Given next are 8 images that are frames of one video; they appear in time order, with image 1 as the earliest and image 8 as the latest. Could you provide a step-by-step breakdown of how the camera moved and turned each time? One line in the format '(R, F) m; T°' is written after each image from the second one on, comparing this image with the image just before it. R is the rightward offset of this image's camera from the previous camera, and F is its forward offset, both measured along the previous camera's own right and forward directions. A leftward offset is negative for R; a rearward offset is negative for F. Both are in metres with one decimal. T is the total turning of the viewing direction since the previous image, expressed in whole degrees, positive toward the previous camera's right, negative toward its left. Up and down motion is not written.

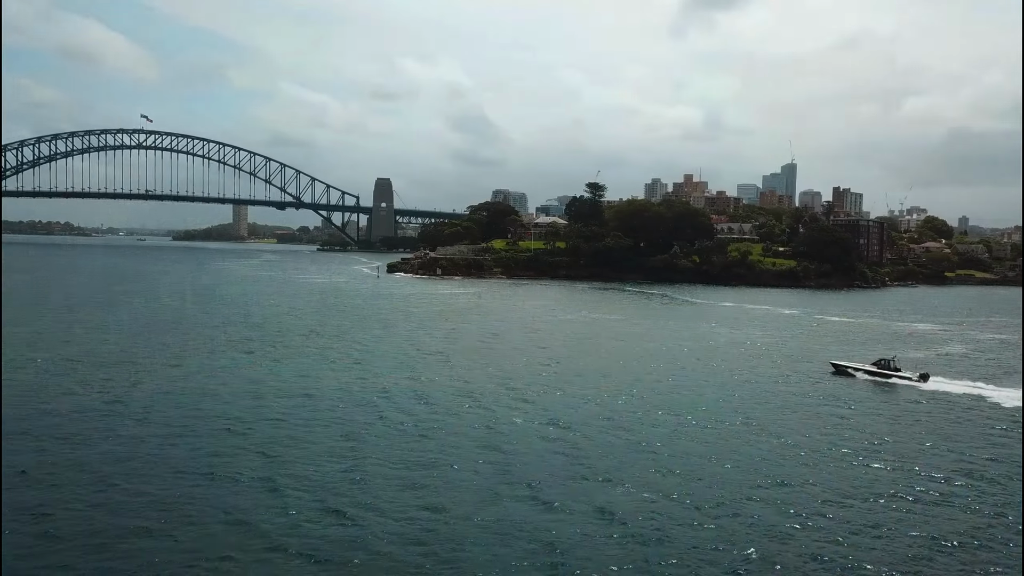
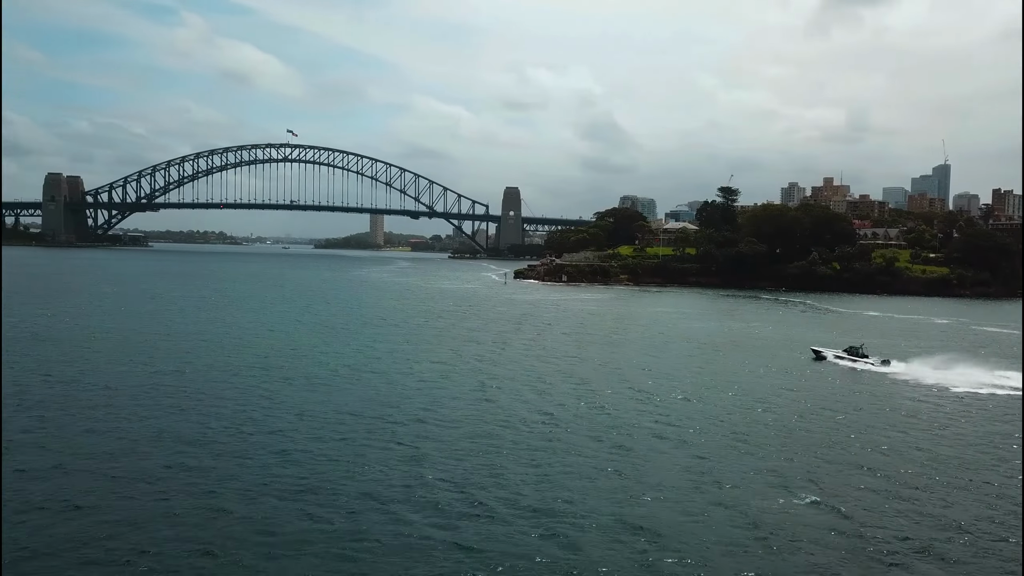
(0.0, 0.0) m; -9°
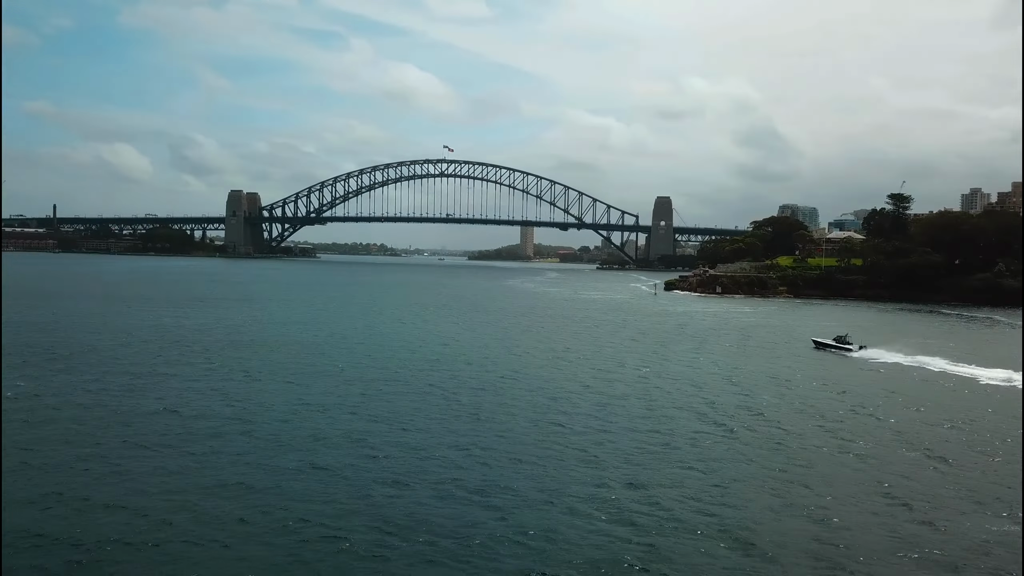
(+0.1, +0.1) m; -11°
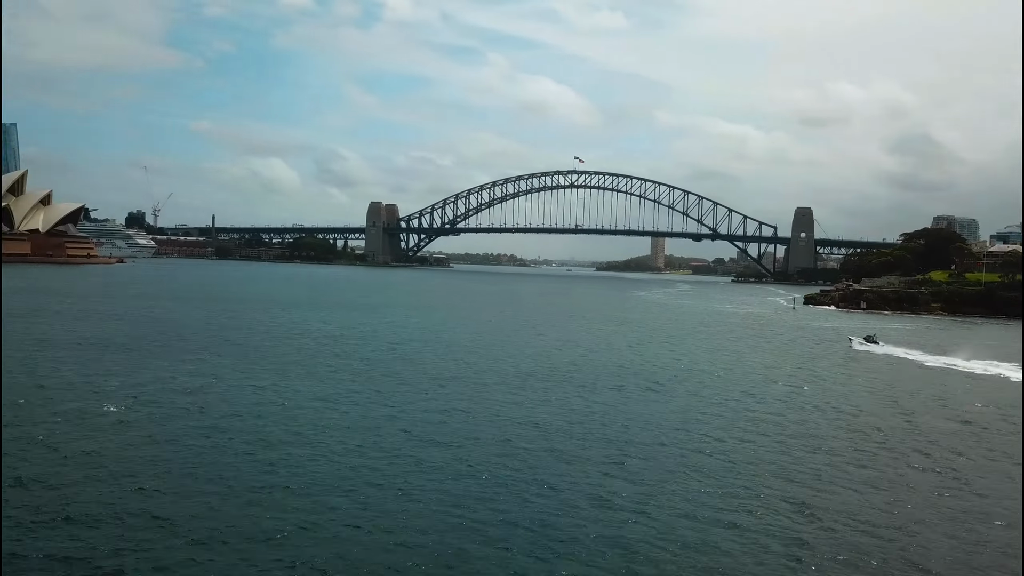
(0.0, +0.1) m; -9°
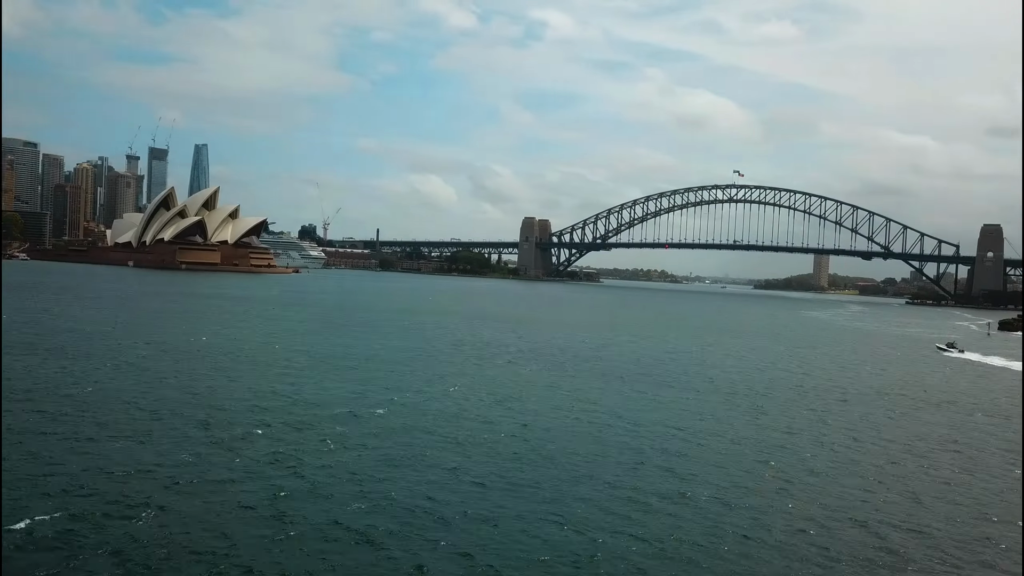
(-0.4, 0.0) m; -11°
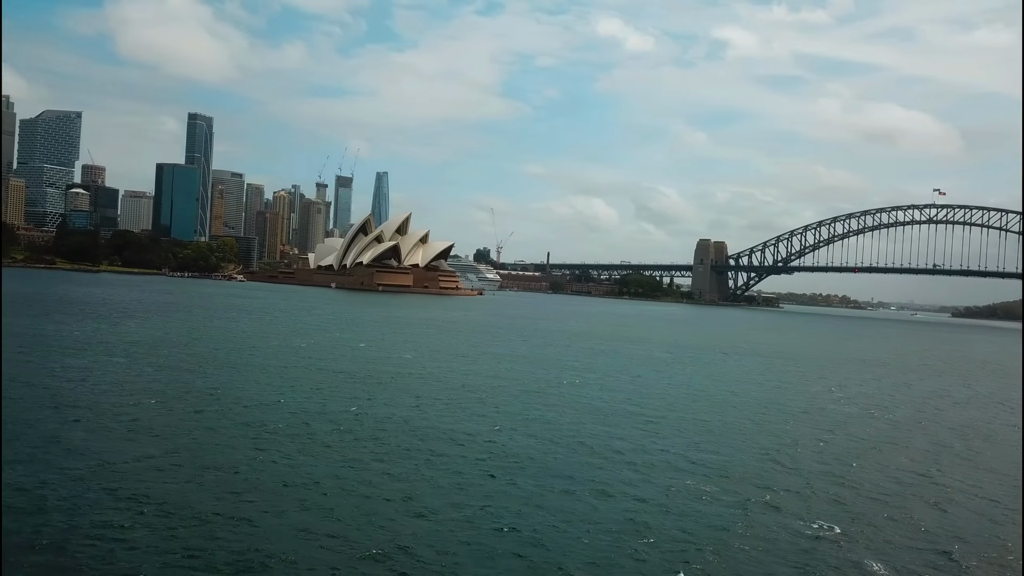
(-1.3, -0.1) m; -11°
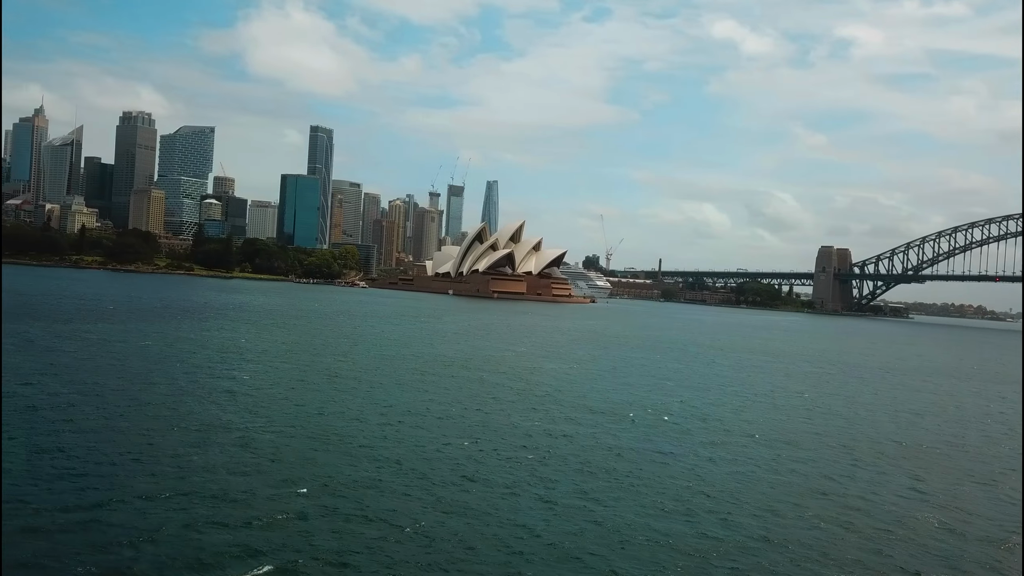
(-0.6, 0.0) m; -8°
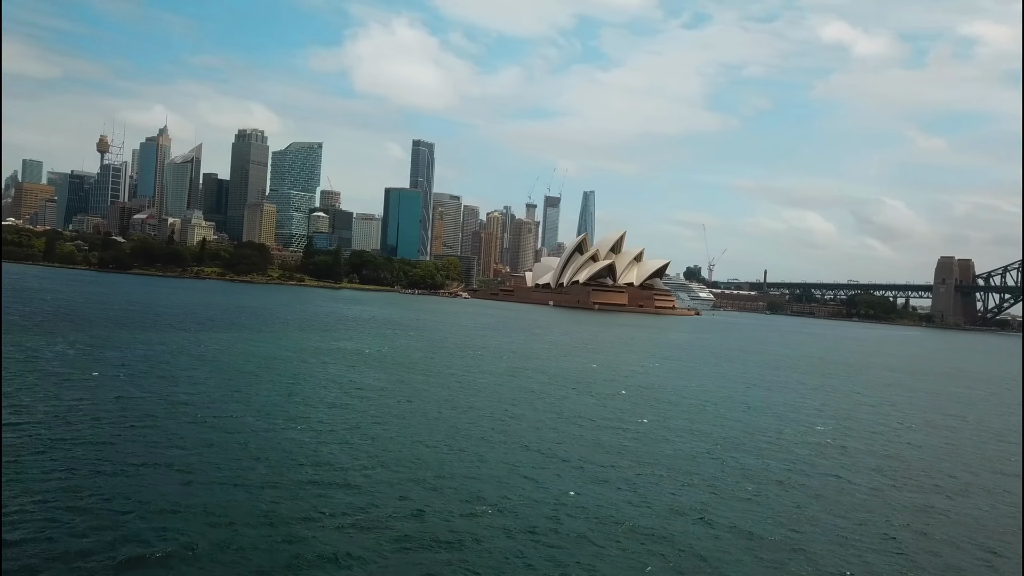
(-0.5, 0.0) m; -7°
